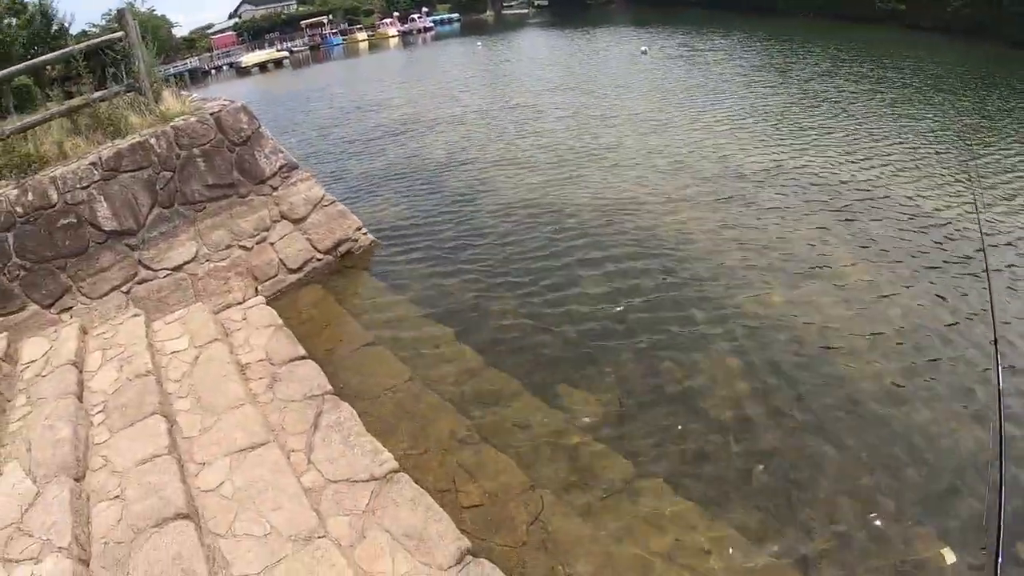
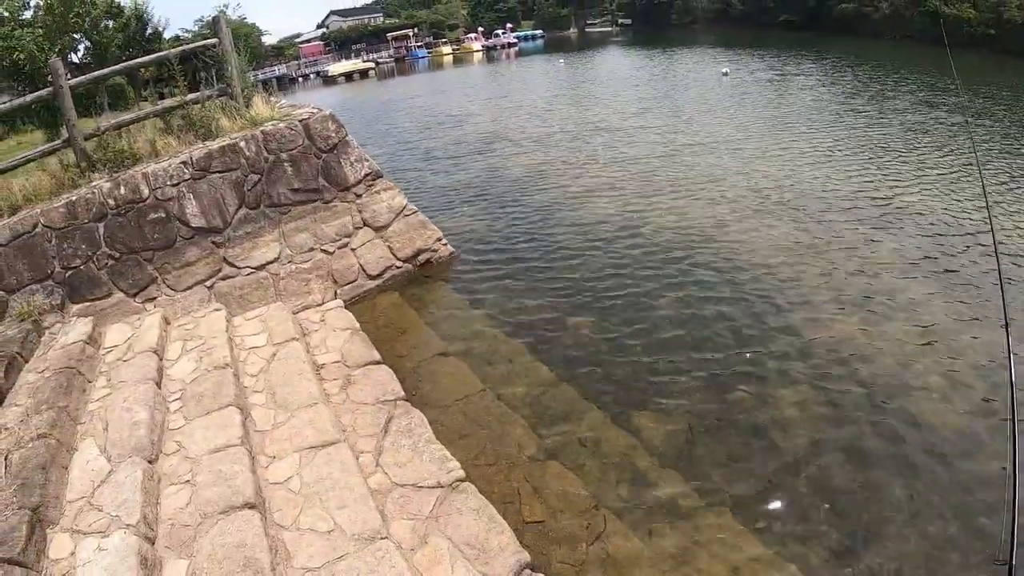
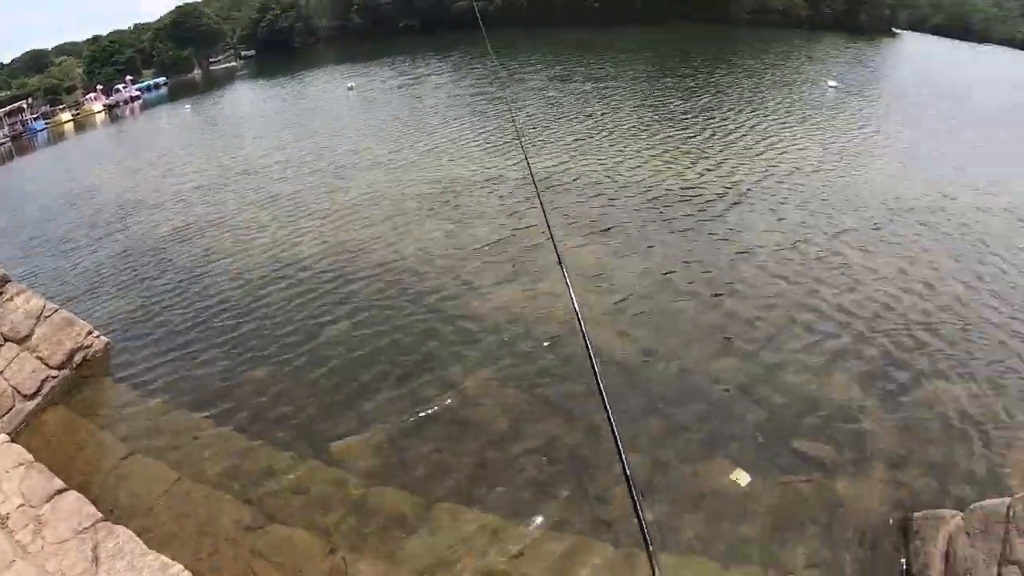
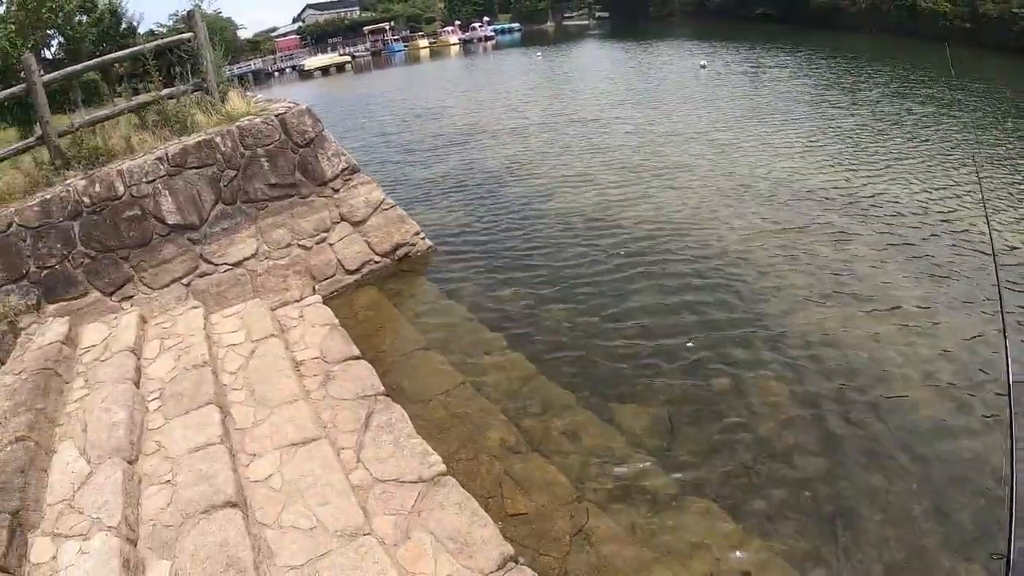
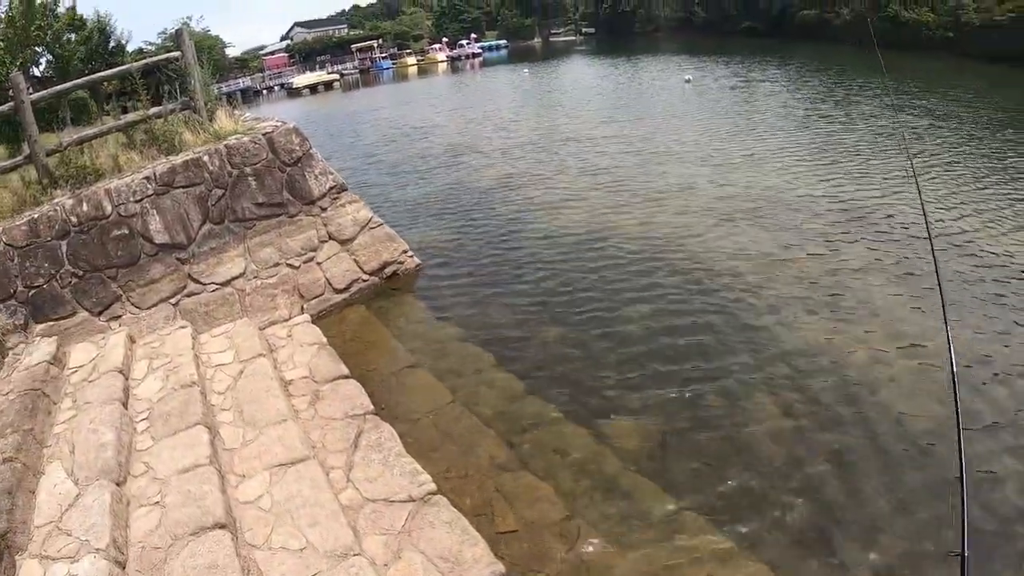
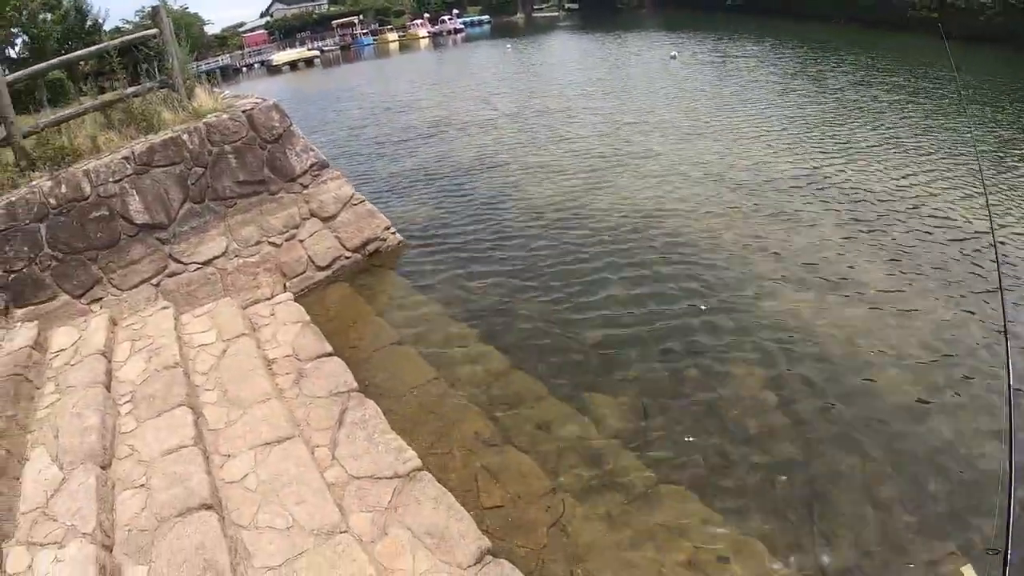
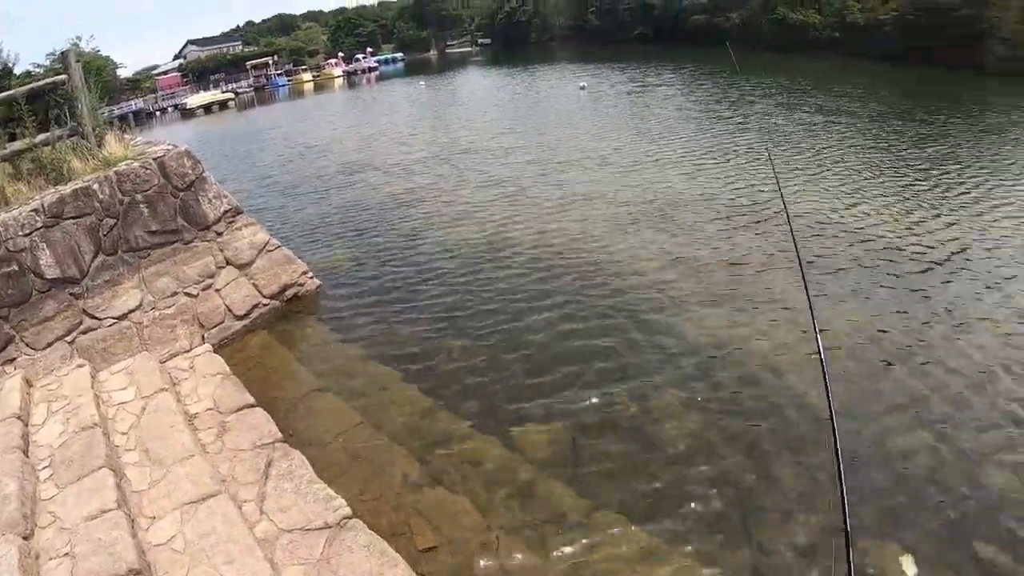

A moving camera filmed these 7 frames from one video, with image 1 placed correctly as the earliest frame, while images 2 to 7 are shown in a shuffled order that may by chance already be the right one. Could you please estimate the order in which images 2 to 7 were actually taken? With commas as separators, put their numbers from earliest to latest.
6, 4, 2, 5, 7, 3
